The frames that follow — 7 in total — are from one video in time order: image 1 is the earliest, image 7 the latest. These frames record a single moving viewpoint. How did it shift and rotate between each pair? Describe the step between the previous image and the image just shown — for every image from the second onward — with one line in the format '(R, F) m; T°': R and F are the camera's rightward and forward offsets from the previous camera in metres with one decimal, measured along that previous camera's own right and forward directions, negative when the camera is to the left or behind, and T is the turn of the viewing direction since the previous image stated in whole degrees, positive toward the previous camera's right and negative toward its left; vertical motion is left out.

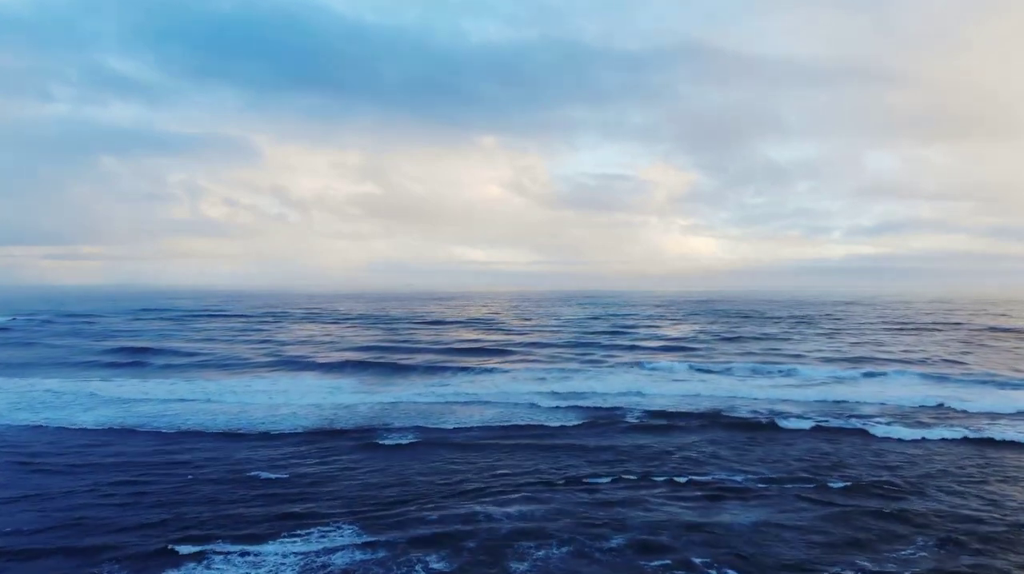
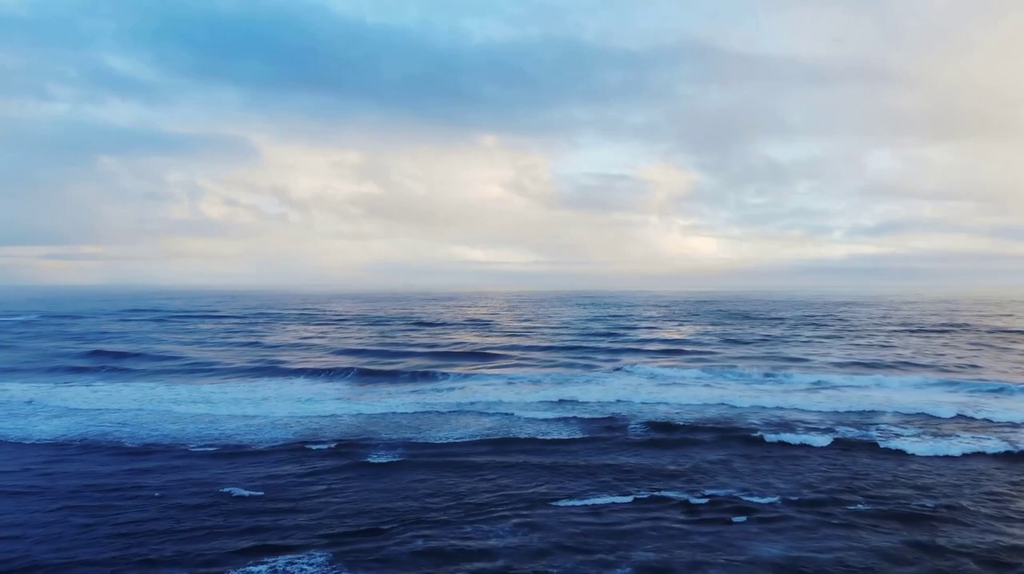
(+0.1, +1.0) m; 0°
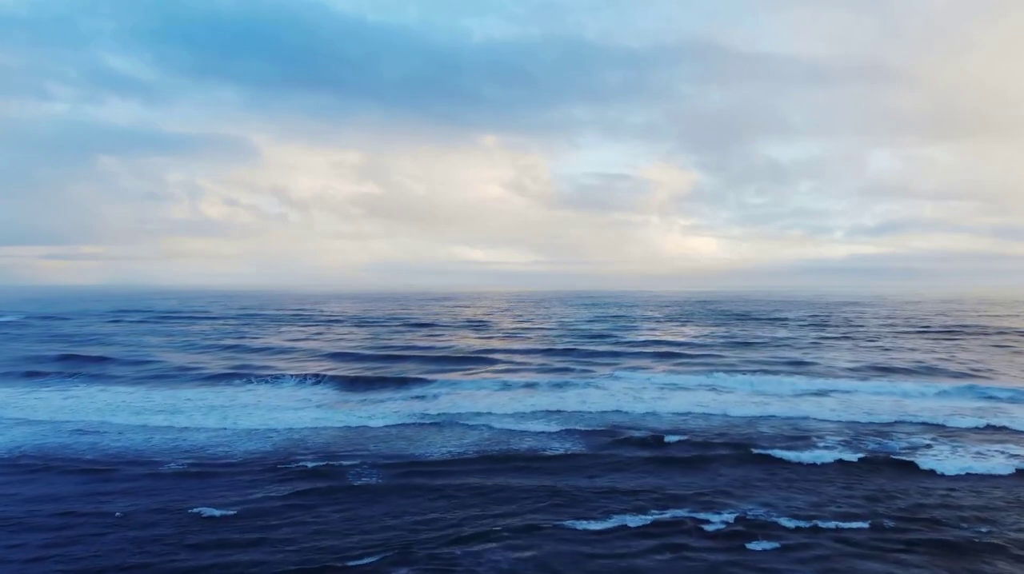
(+0.1, +1.0) m; 0°
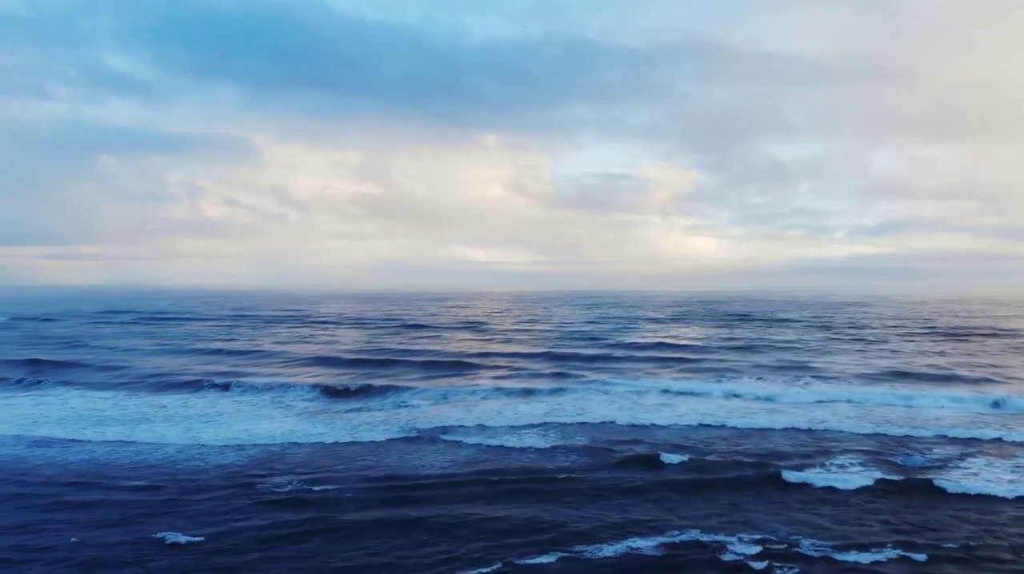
(+0.1, +1.1) m; 0°
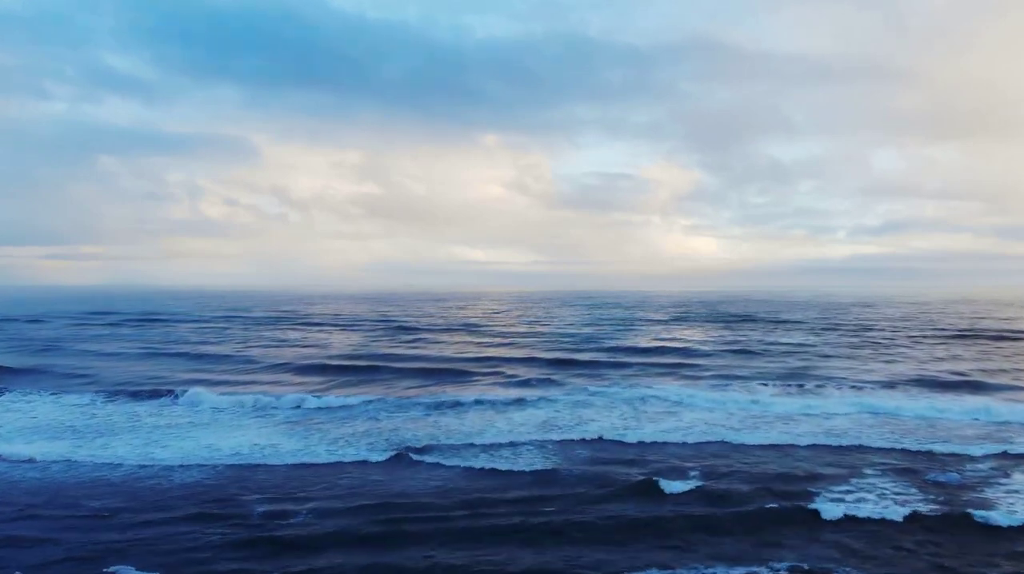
(+0.1, +1.3) m; 0°
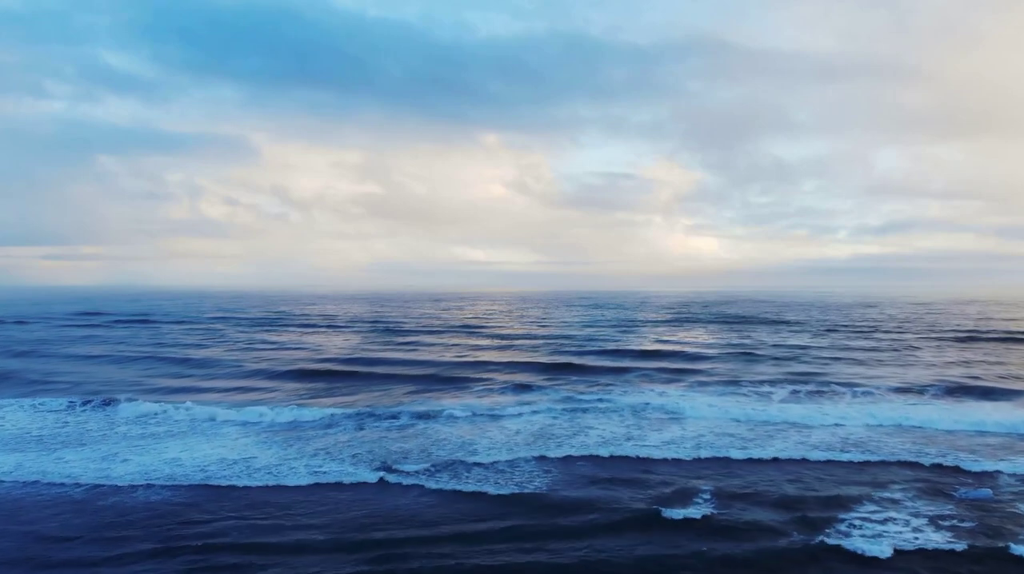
(+0.2, +1.1) m; 0°
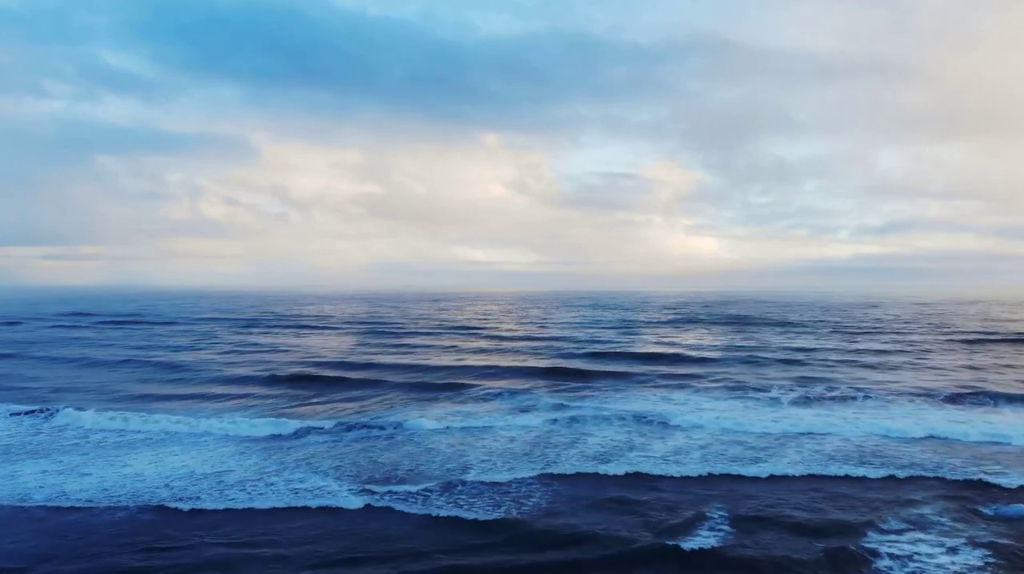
(+0.1, +1.0) m; 0°
